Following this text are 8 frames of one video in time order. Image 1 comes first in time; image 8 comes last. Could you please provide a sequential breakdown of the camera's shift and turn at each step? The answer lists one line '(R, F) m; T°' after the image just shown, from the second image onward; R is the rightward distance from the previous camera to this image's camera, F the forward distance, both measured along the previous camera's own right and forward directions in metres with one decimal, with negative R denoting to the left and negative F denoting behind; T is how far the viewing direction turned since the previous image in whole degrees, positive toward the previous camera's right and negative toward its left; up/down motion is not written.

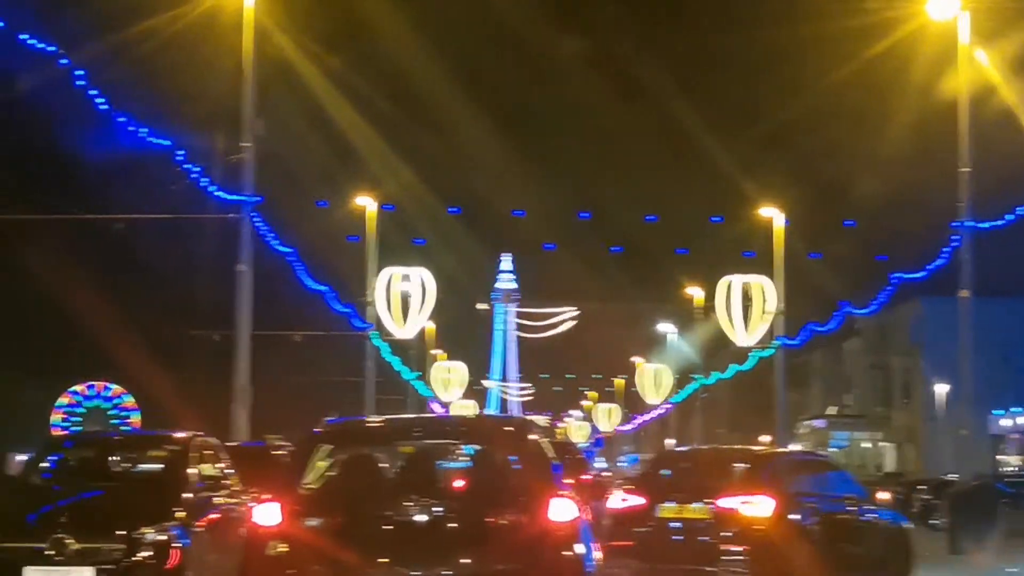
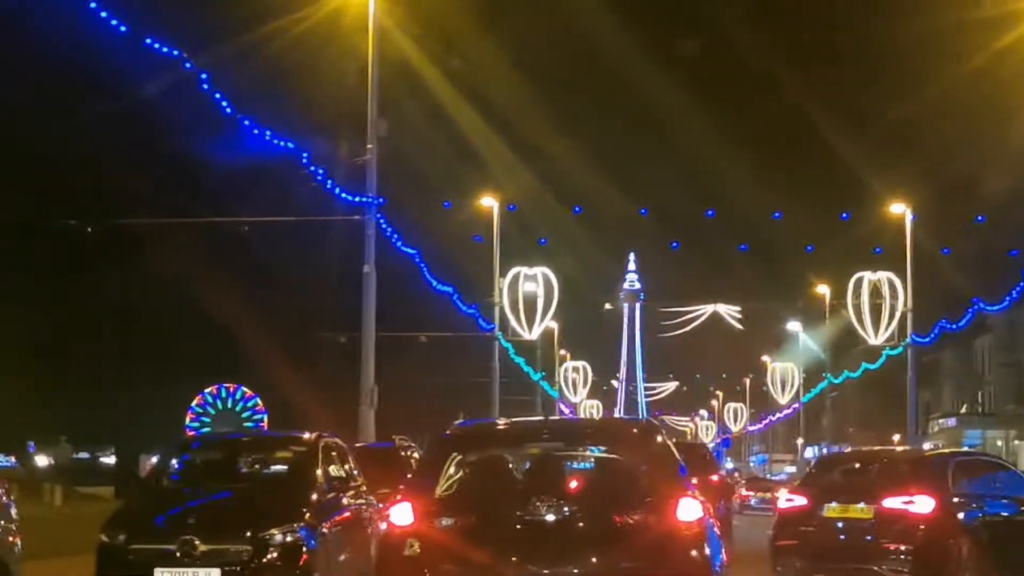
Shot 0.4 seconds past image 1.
(0.0, +0.1) m; -6°
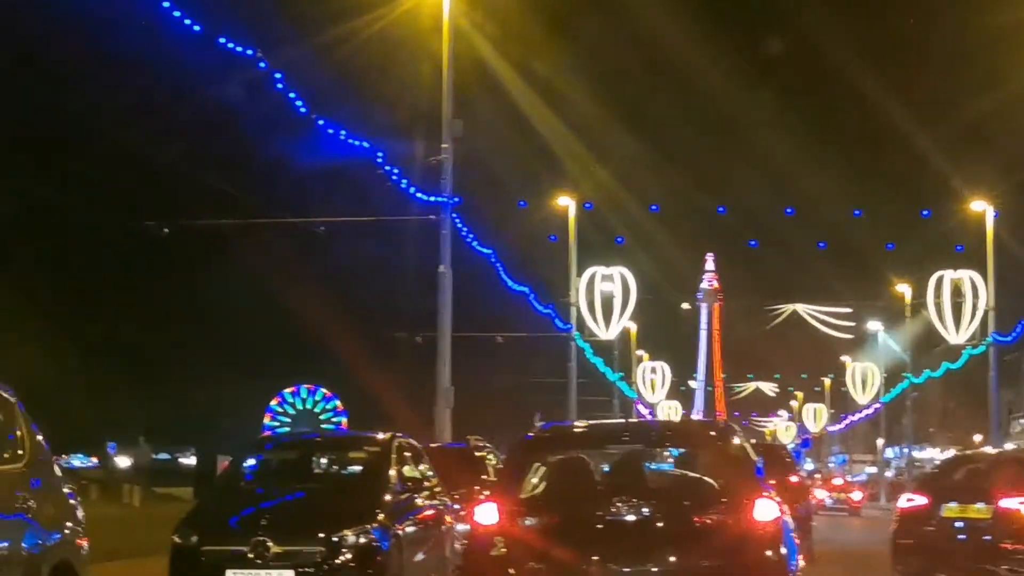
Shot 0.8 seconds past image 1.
(0.0, +0.1) m; -4°
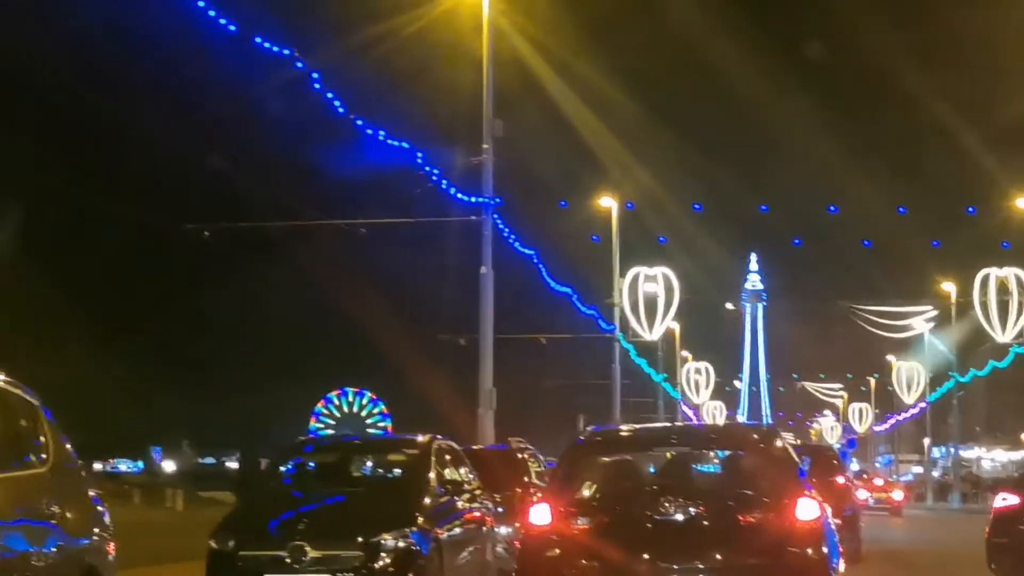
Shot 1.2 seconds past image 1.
(0.0, 0.0) m; -2°
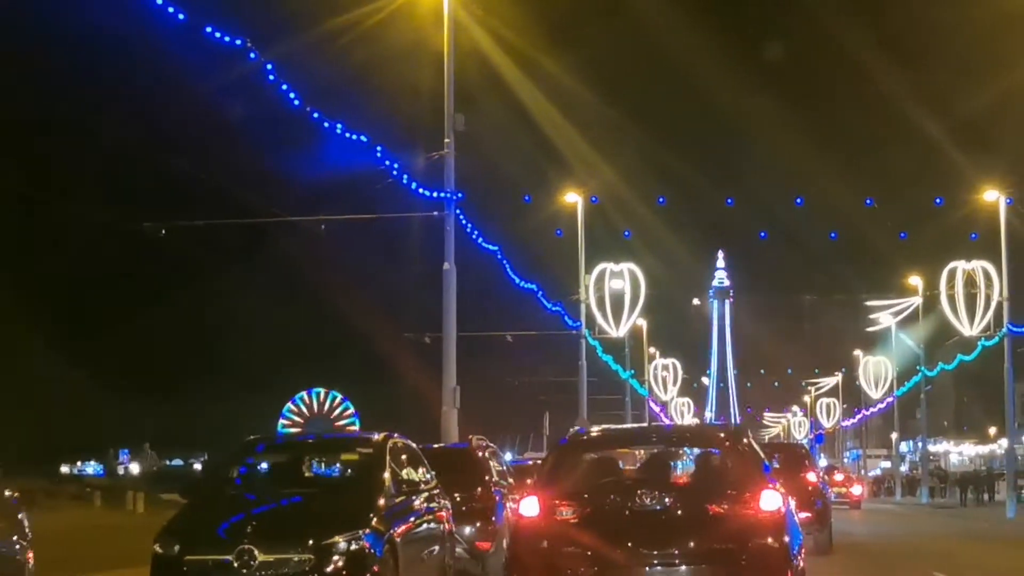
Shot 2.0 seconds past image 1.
(0.0, +0.1) m; +1°
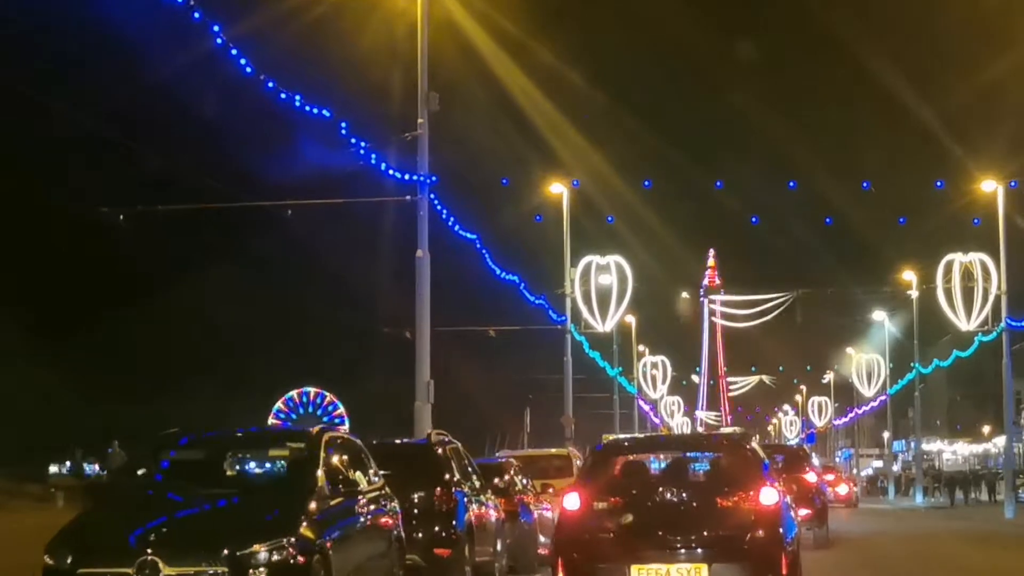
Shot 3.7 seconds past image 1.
(+0.1, +0.5) m; 0°
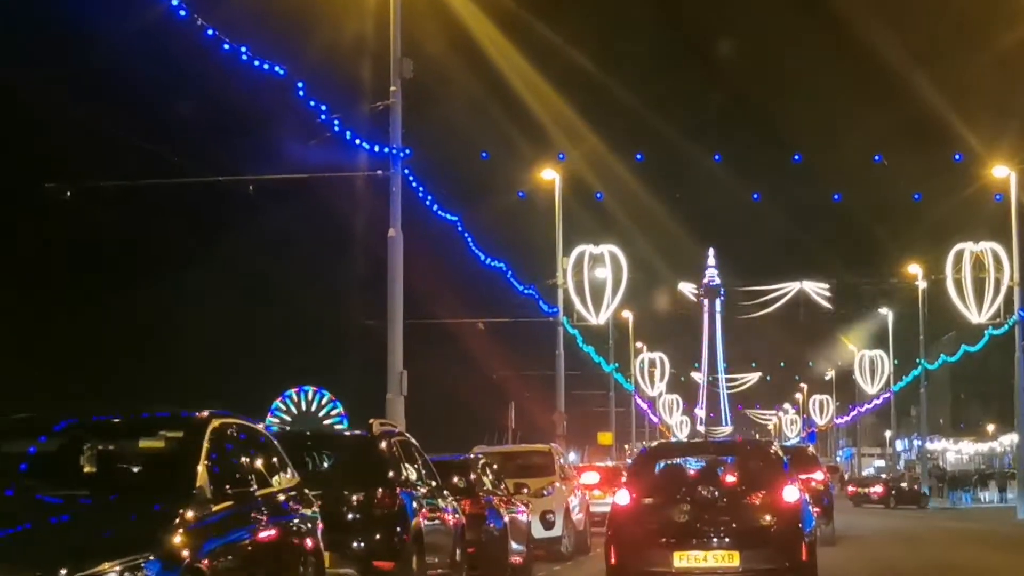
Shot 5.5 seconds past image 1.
(+0.1, +0.7) m; 0°
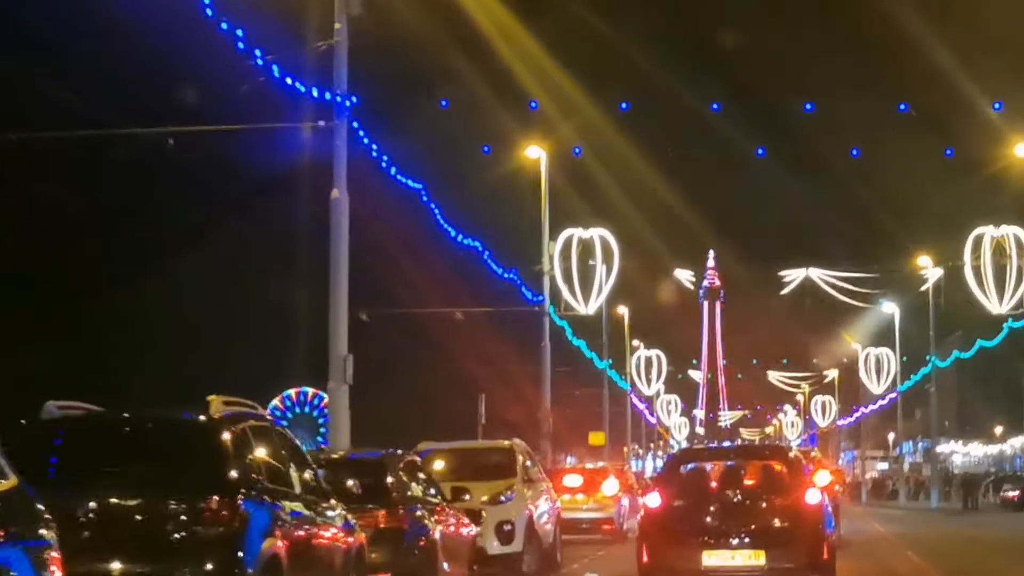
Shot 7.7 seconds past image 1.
(+0.2, +1.2) m; 0°
